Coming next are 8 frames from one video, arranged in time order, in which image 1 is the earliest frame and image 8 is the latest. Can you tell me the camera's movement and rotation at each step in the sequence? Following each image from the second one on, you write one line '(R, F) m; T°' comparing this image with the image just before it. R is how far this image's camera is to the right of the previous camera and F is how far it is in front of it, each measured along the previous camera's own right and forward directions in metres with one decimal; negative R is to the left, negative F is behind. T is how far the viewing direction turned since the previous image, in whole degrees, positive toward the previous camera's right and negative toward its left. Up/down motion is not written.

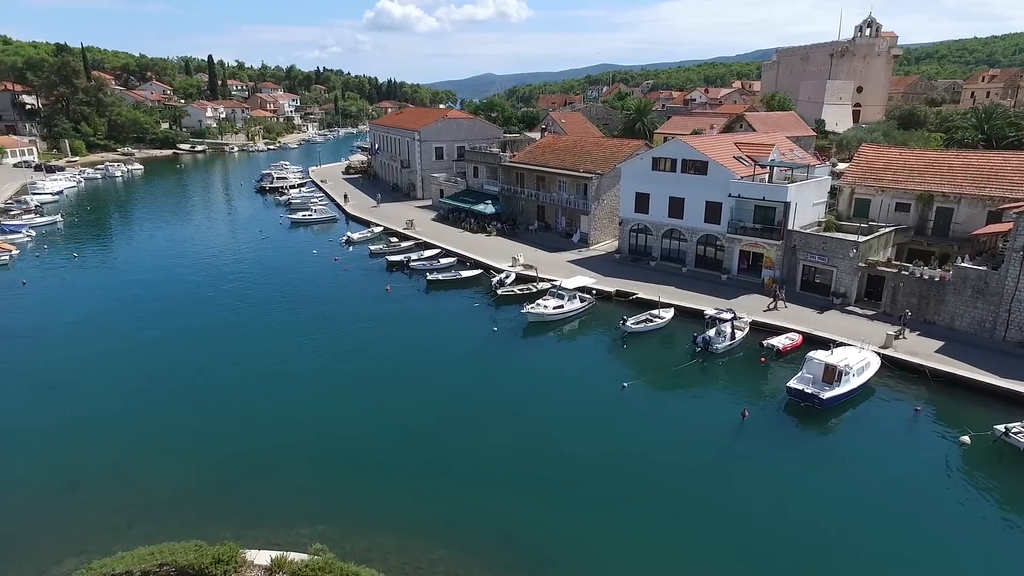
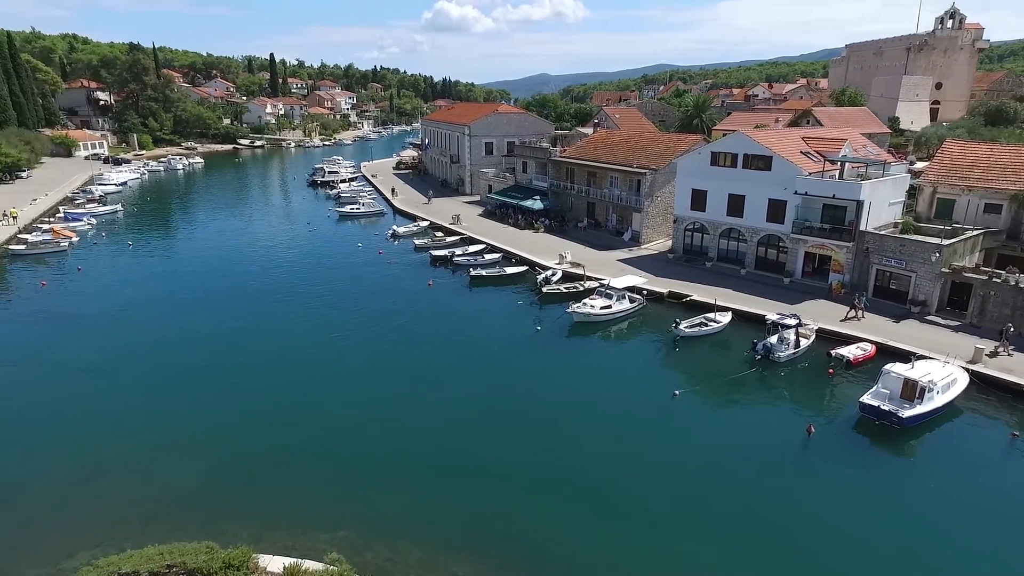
(+0.2, +1.8) m; -5°
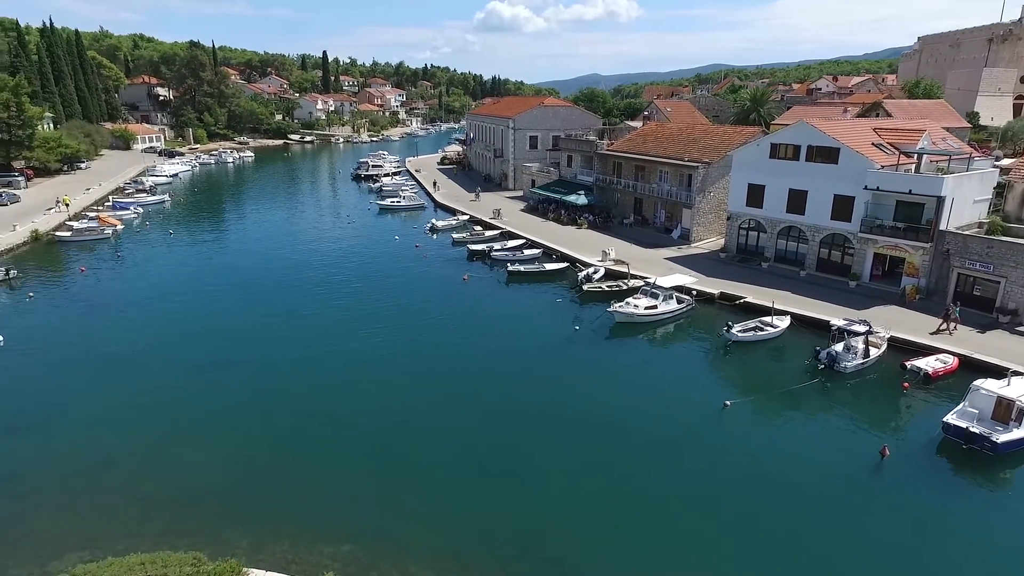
(+0.4, +2.3) m; -4°
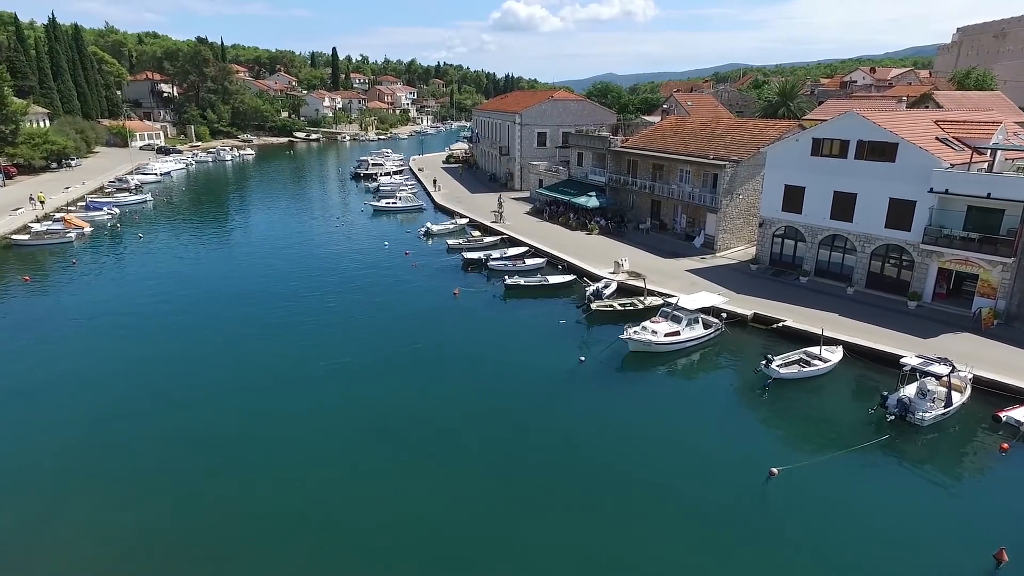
(+1.0, +5.6) m; -1°
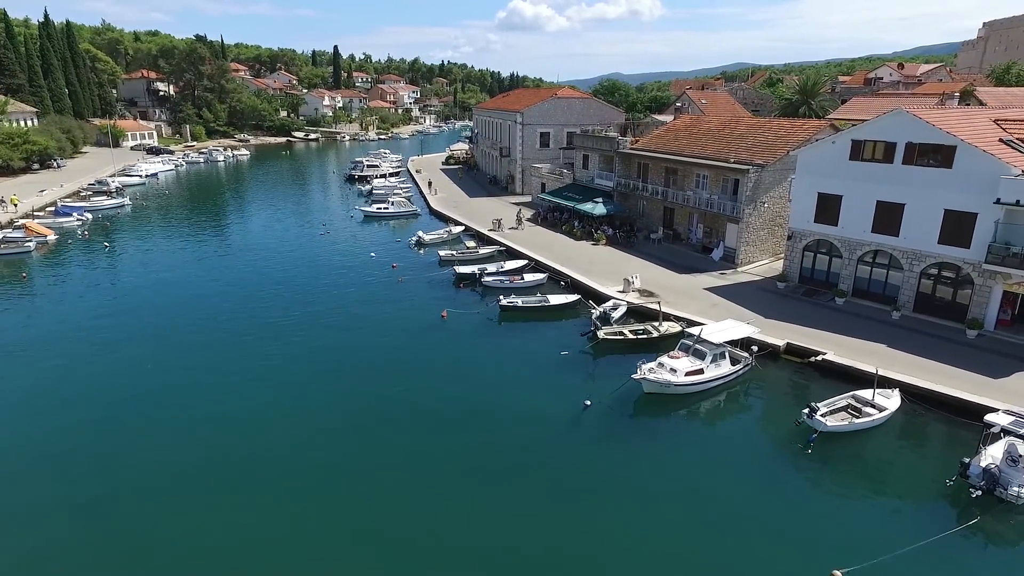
(+0.5, +4.4) m; 0°
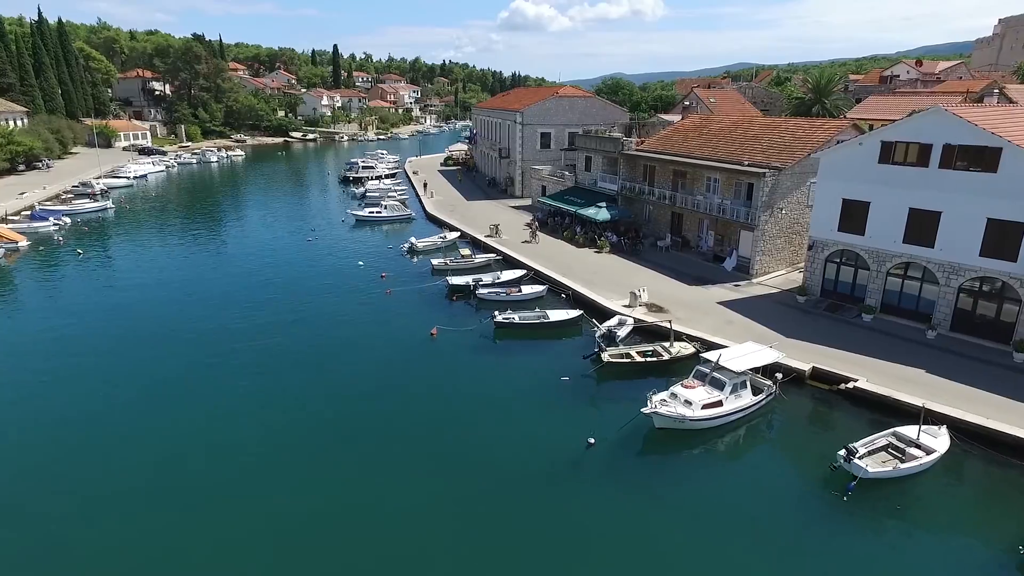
(+0.3, +2.8) m; 0°
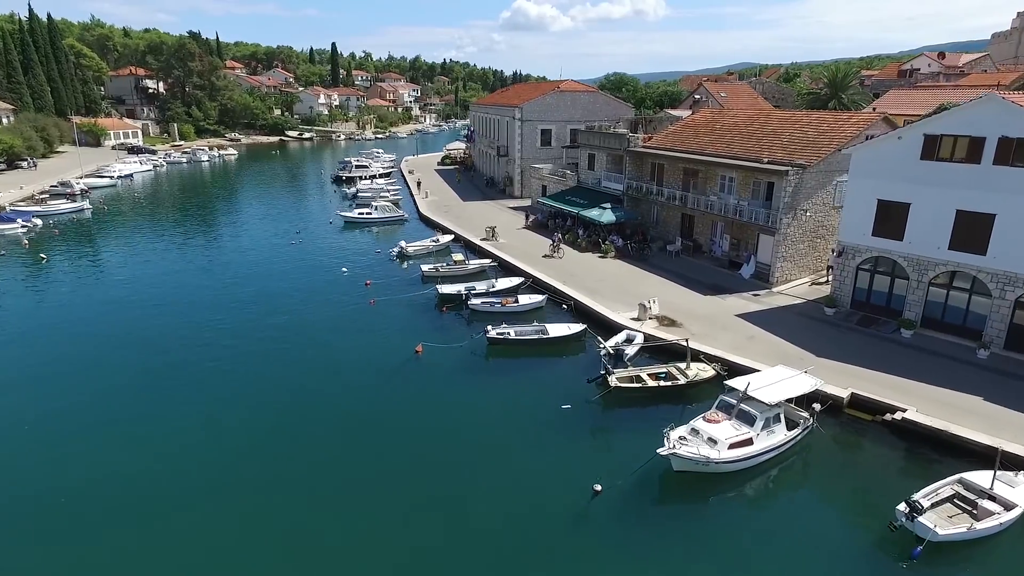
(+0.3, +3.3) m; 0°
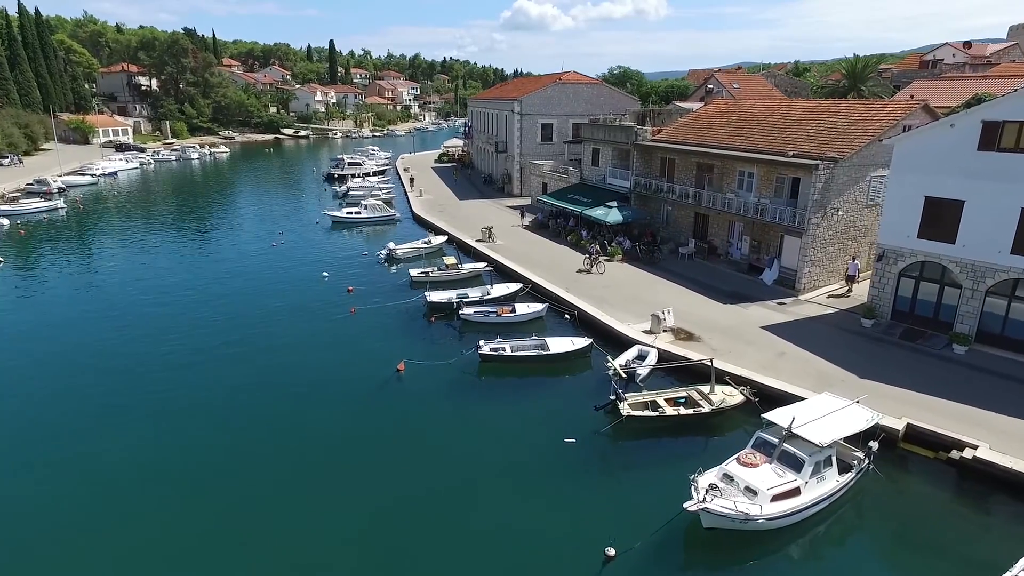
(+0.2, +3.3) m; 0°
